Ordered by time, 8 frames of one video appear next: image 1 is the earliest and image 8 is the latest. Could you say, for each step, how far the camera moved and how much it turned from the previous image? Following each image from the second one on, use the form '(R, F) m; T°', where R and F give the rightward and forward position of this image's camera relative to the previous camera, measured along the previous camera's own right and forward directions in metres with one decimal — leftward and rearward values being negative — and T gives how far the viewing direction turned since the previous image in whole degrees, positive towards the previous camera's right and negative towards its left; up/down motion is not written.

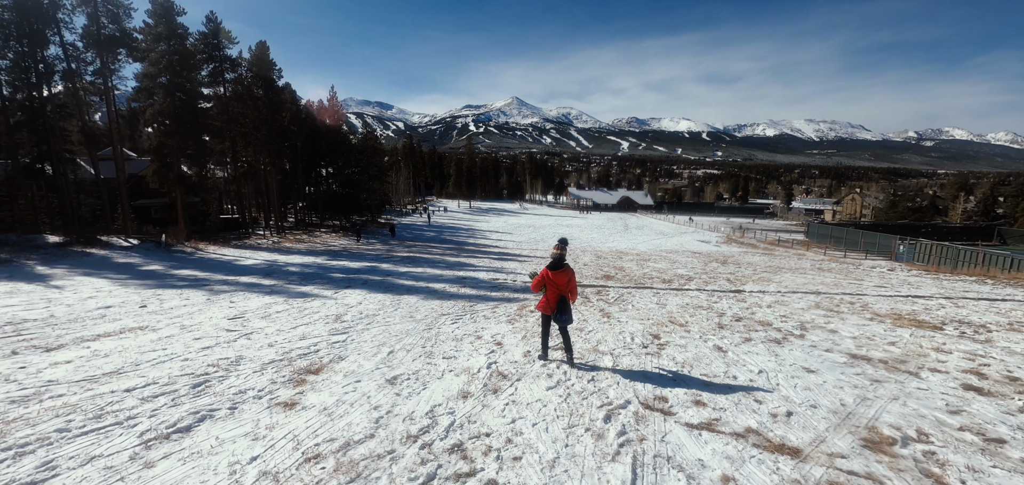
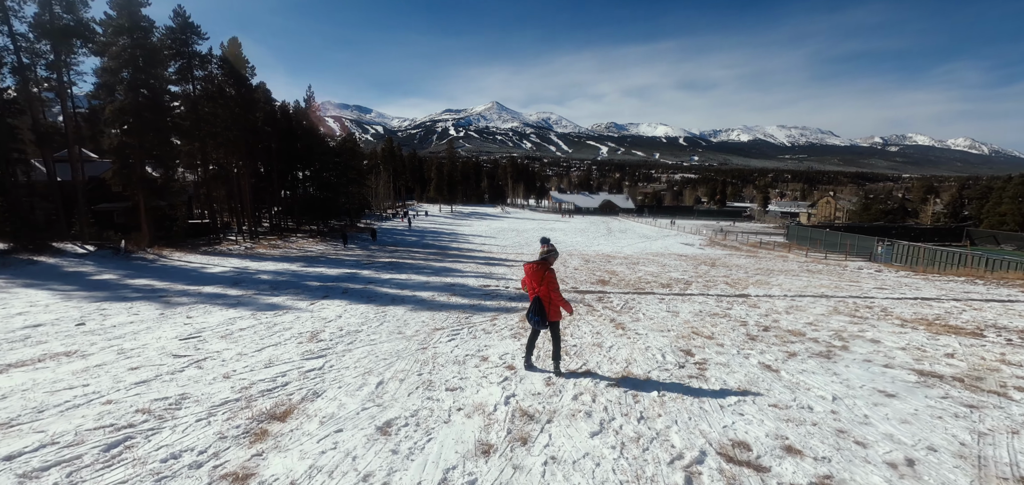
(-0.4, +1.1) m; +2°
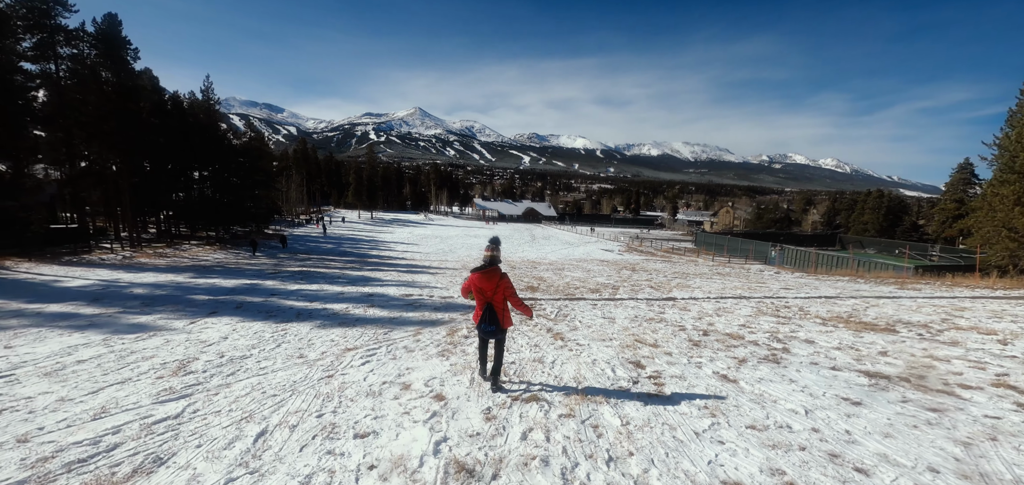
(-0.1, +0.9) m; +10°
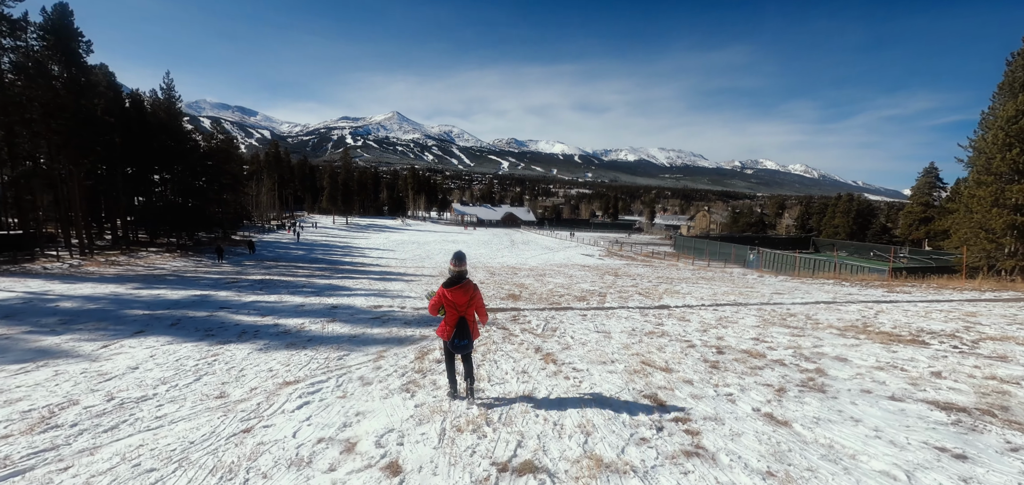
(0.0, +1.3) m; +3°
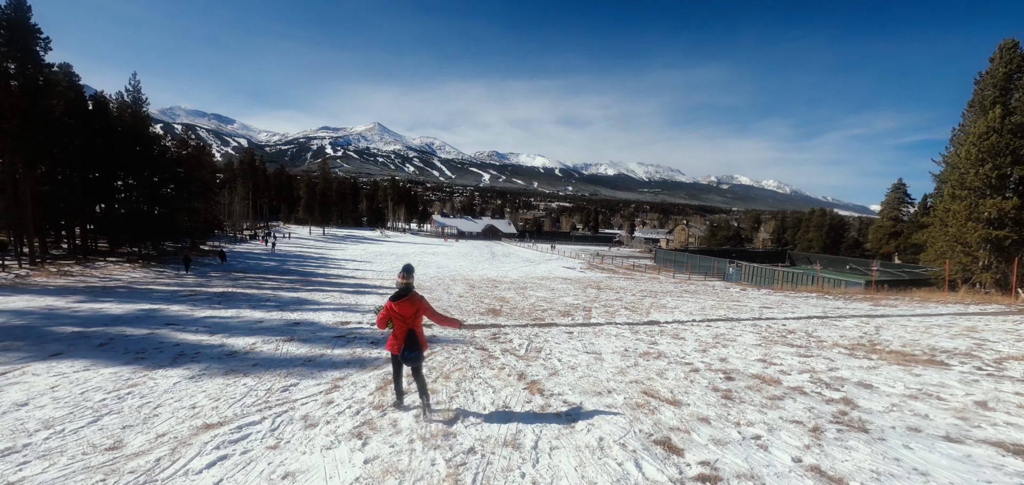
(0.0, +0.9) m; +2°
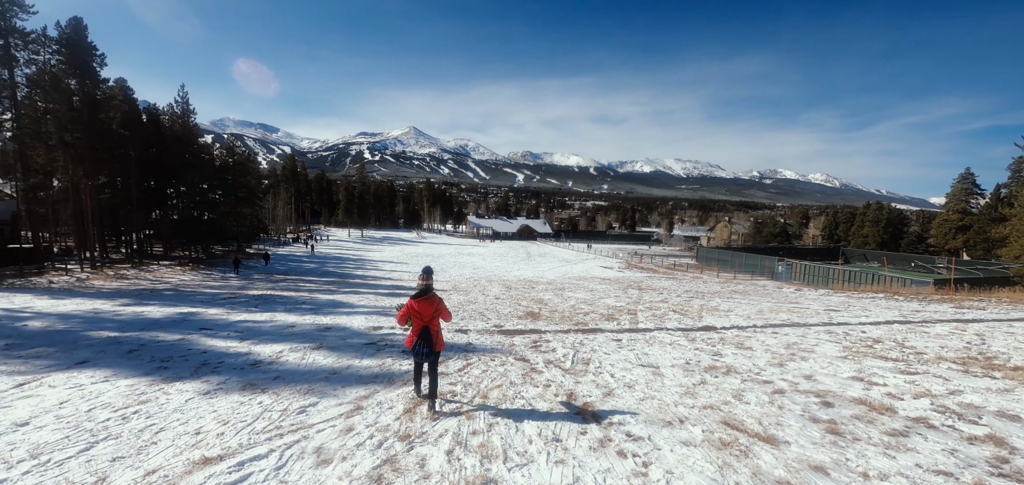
(-0.1, +0.8) m; -4°
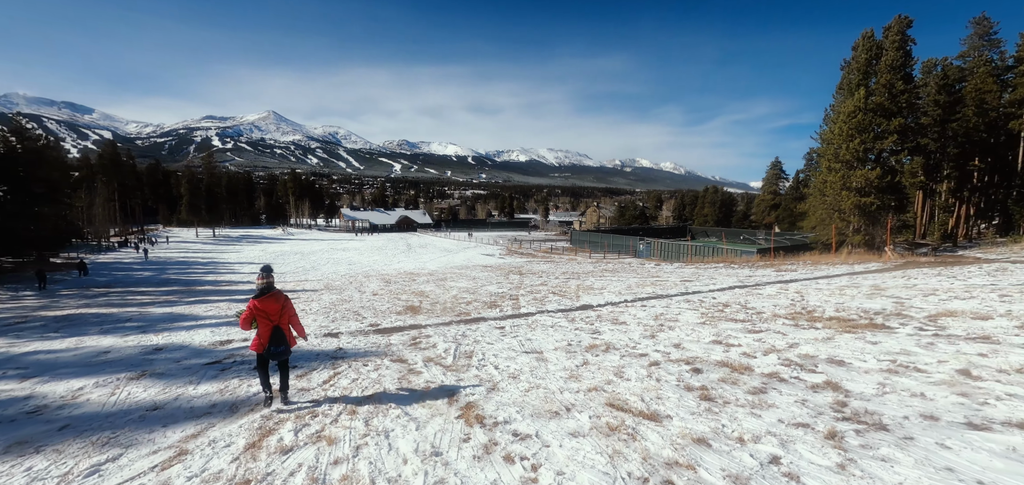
(+0.2, +0.5) m; +15°
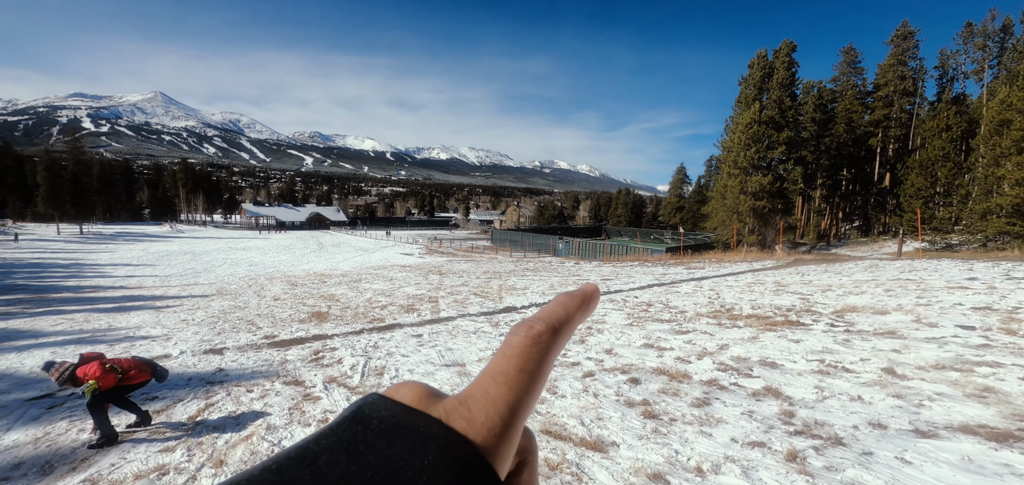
(0.0, +0.7) m; +10°
